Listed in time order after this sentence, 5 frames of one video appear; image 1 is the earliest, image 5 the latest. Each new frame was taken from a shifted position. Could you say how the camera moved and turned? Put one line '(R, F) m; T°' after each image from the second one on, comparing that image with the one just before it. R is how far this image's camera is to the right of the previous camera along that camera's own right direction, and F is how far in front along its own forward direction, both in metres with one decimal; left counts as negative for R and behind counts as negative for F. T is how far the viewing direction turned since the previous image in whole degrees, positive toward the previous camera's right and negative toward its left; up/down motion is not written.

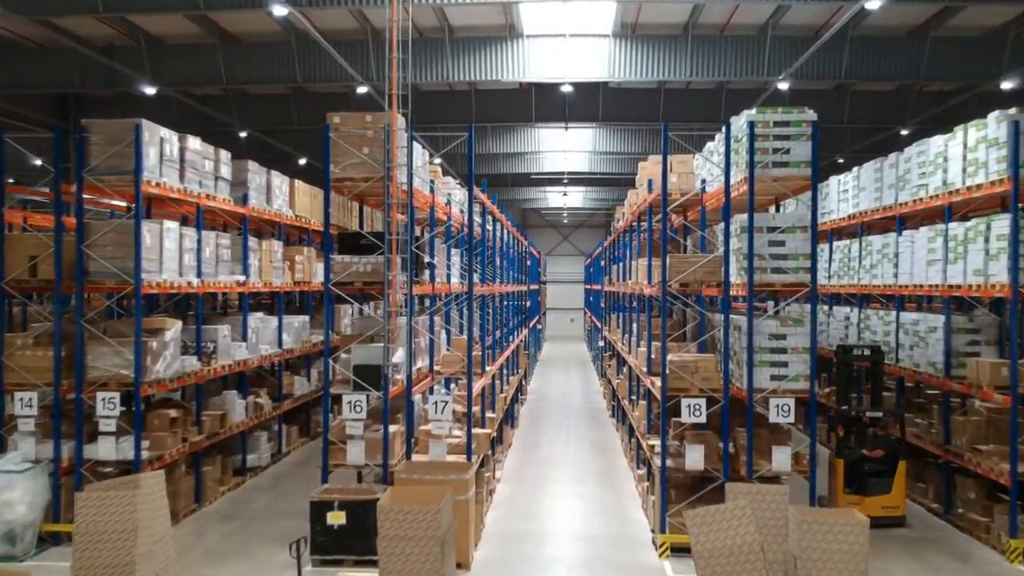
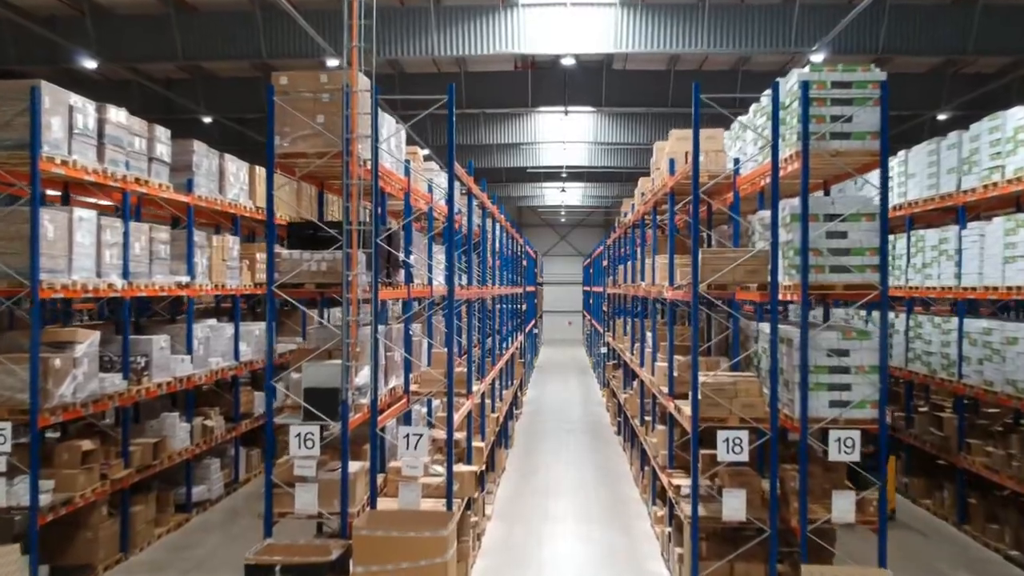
(0.0, +1.3) m; 0°
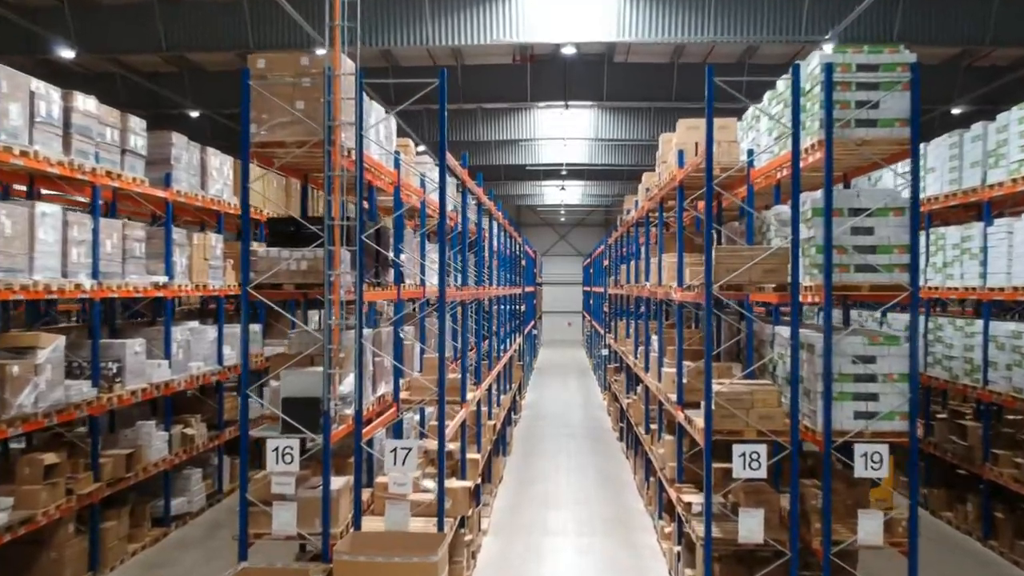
(0.0, +0.4) m; 0°
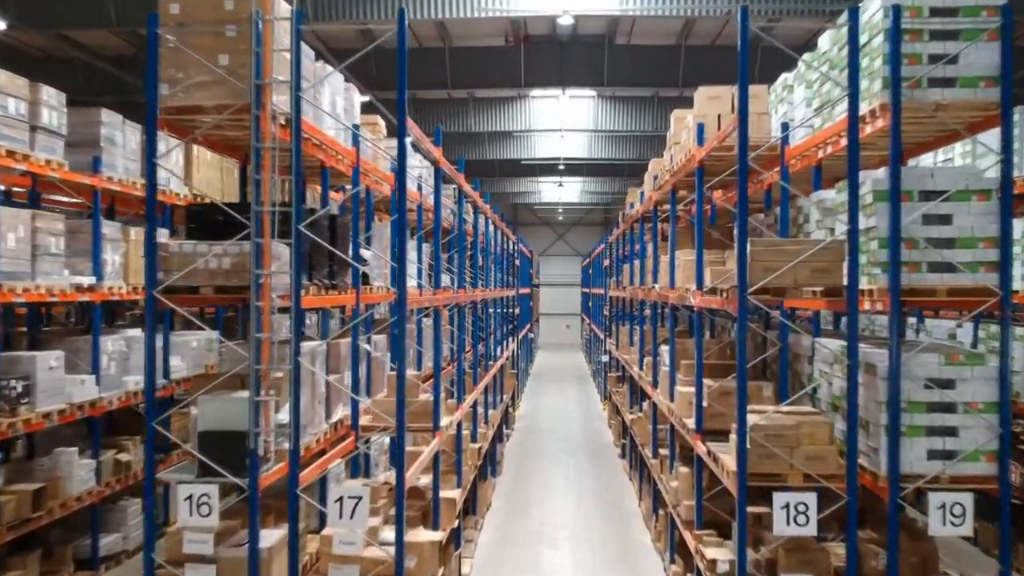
(+0.1, +1.0) m; 0°
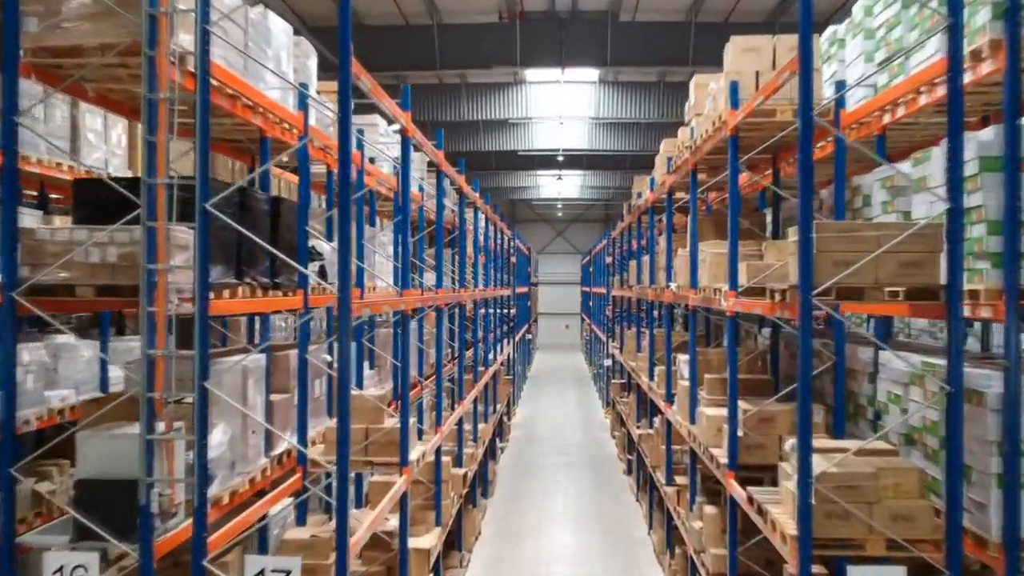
(0.0, +0.9) m; 0°
